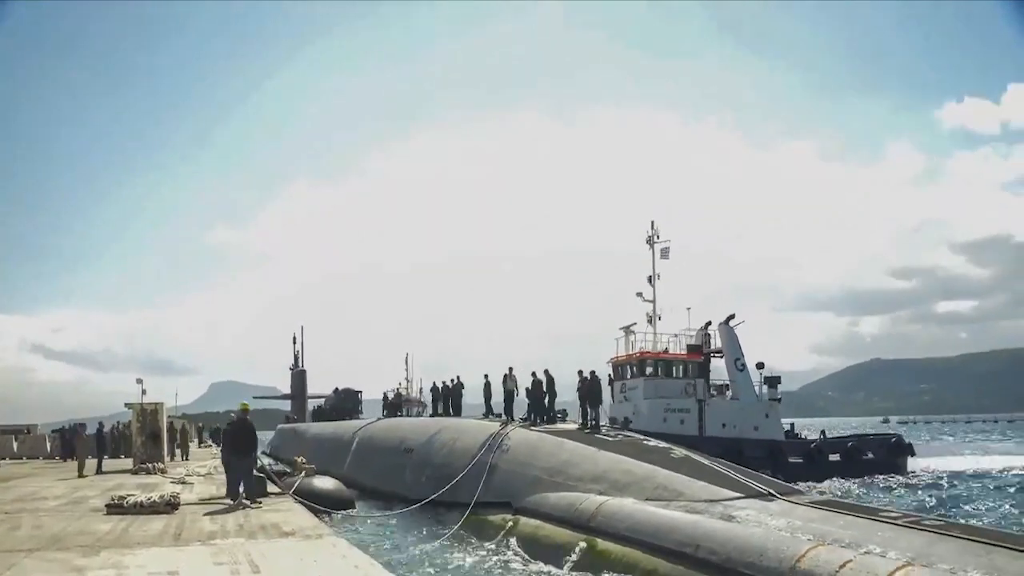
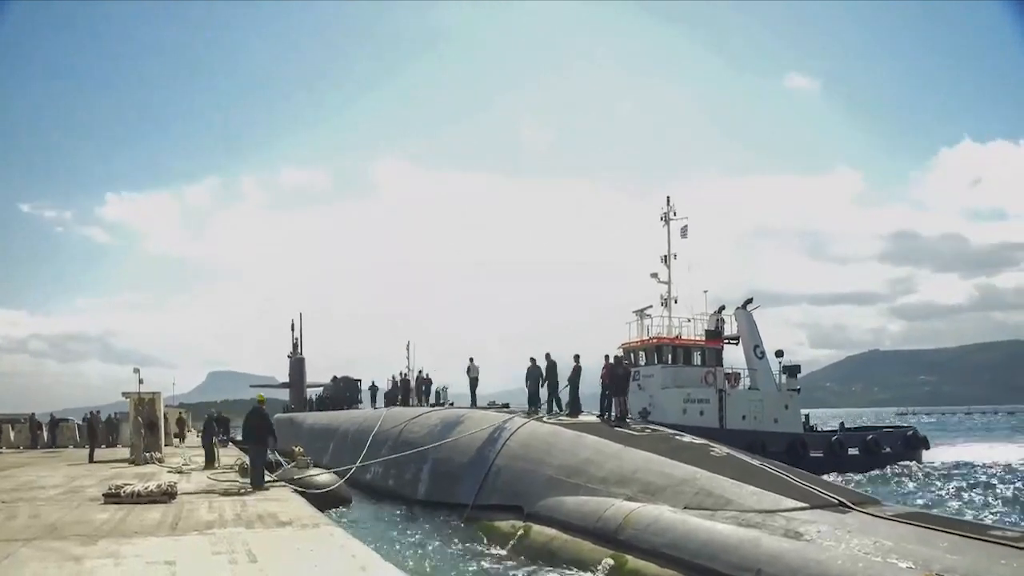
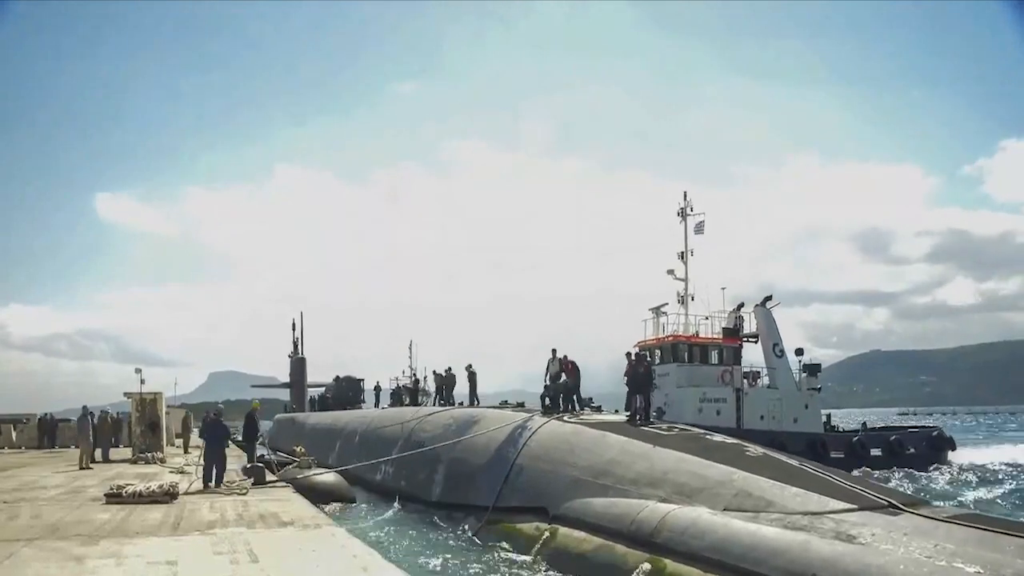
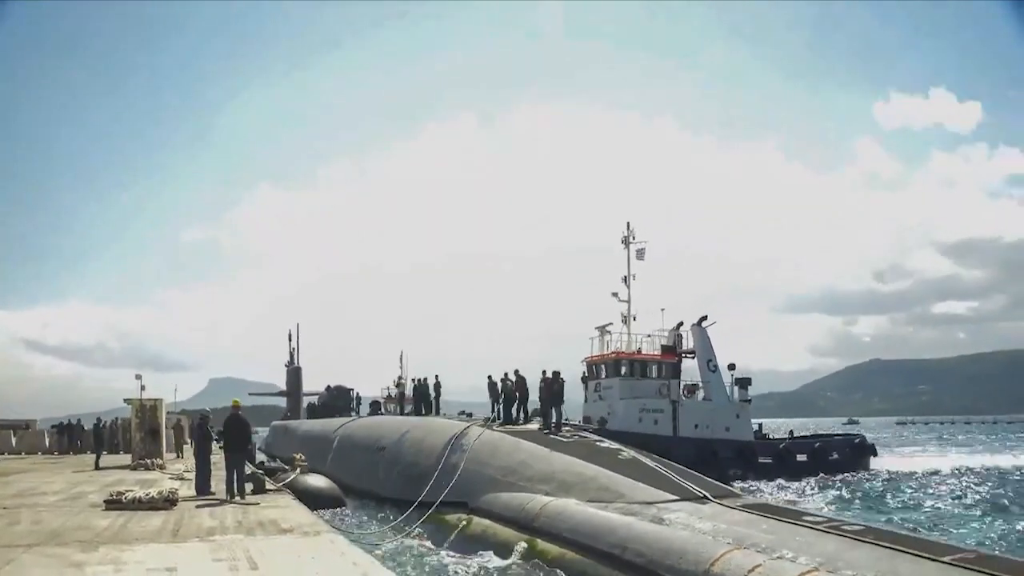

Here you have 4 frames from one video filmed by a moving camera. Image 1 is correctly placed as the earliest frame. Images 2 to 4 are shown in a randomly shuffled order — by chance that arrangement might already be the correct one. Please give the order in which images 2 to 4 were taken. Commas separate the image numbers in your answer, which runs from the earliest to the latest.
4, 3, 2
